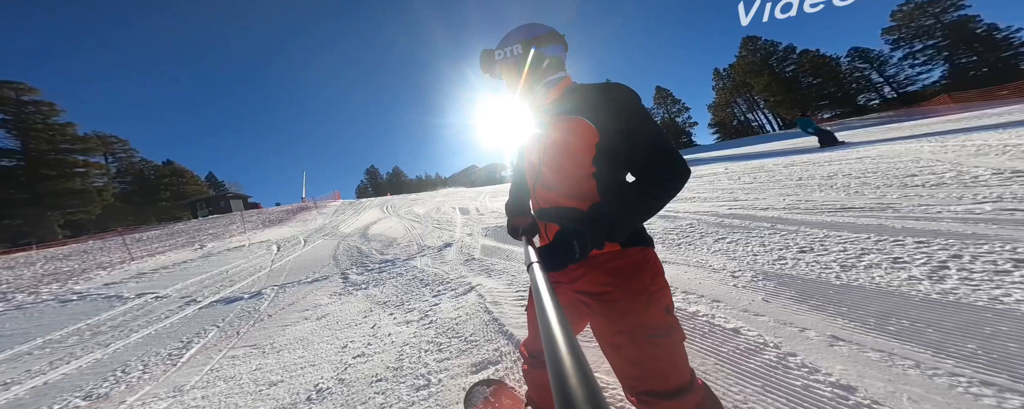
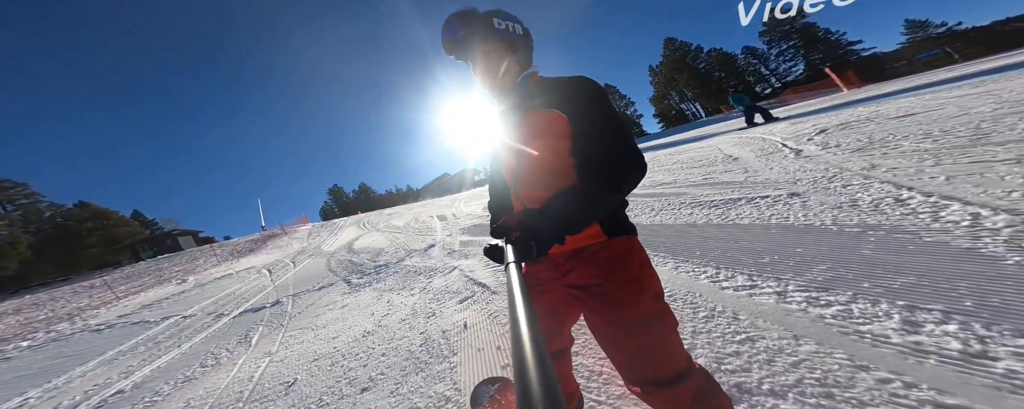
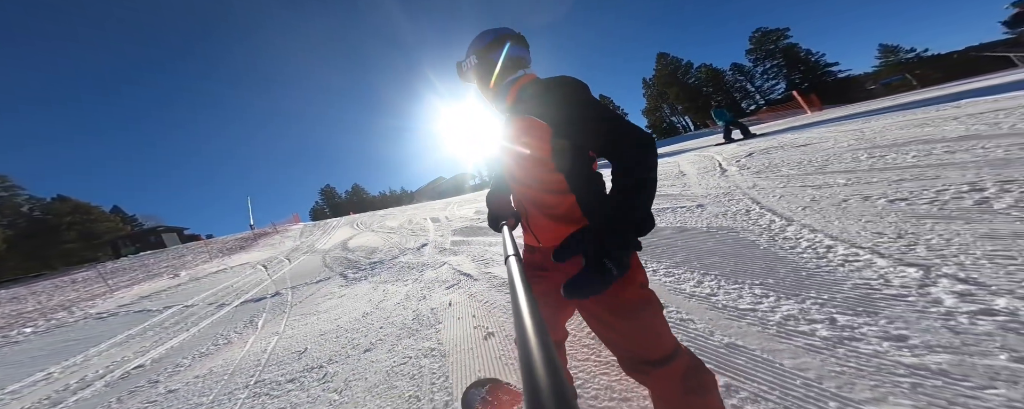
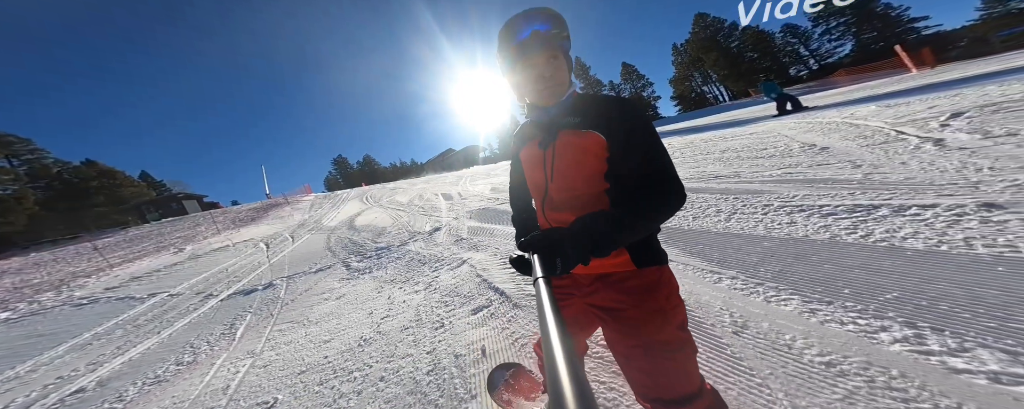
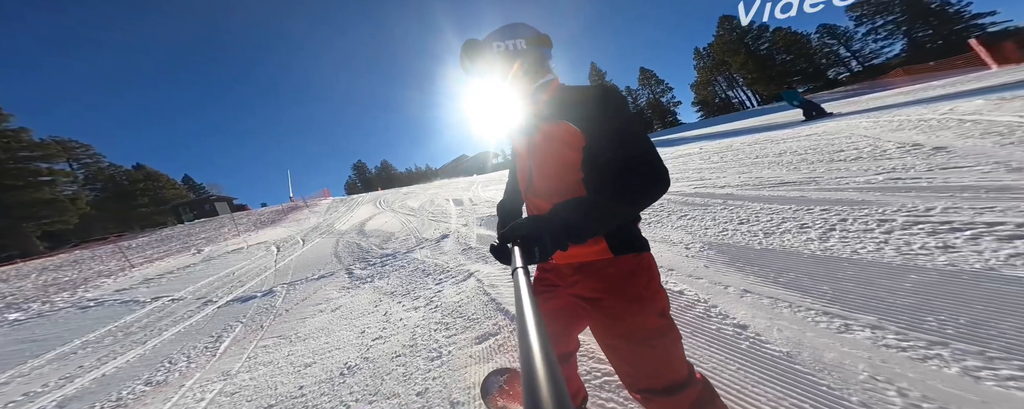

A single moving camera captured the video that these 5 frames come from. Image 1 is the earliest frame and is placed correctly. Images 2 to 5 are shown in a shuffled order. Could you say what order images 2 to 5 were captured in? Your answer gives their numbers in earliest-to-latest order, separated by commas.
5, 4, 2, 3
